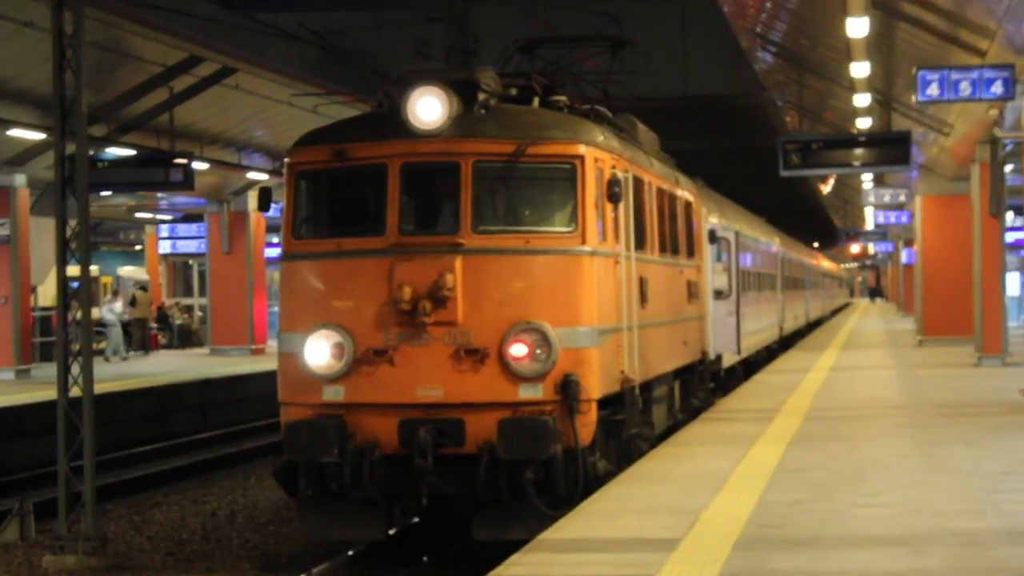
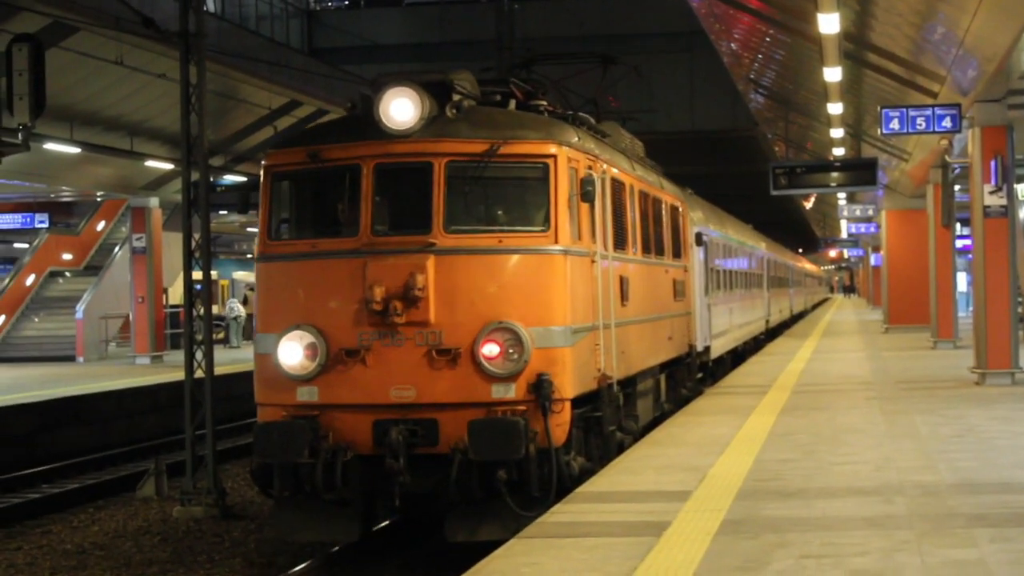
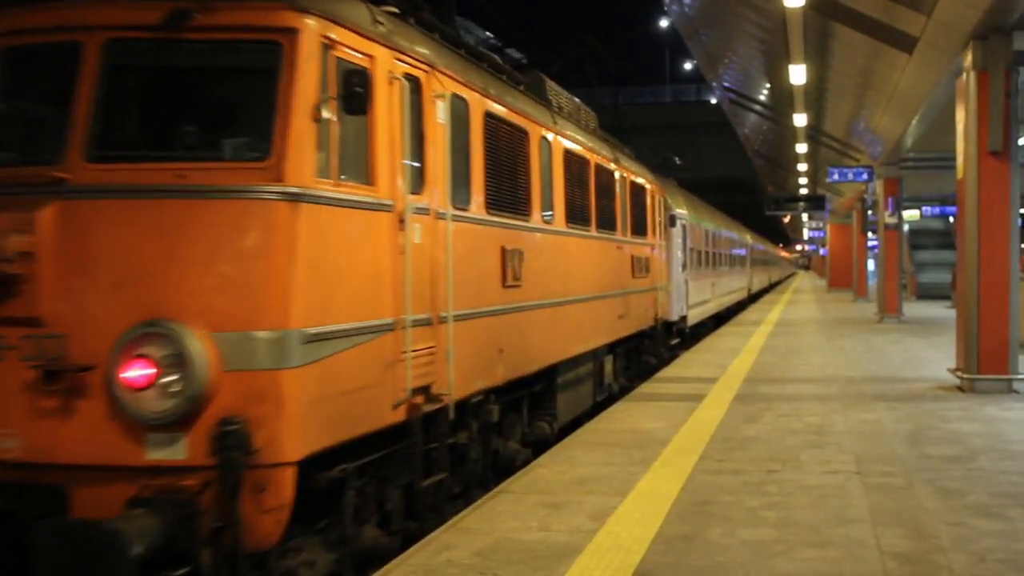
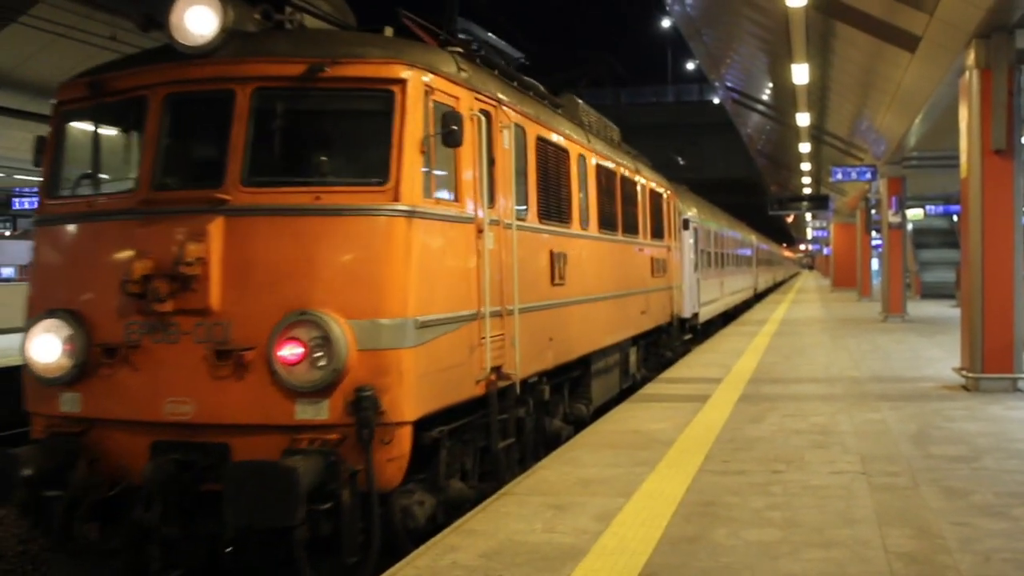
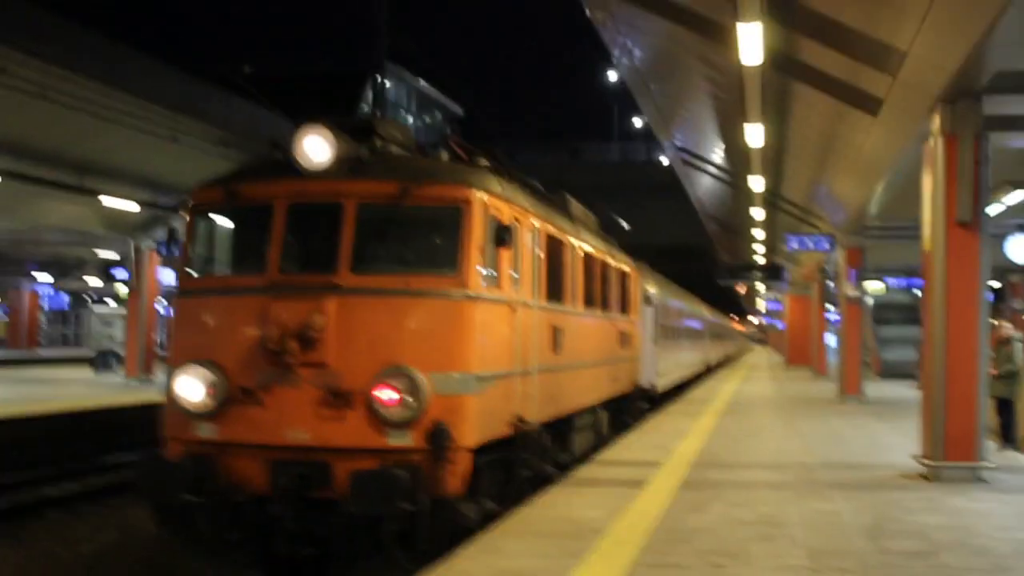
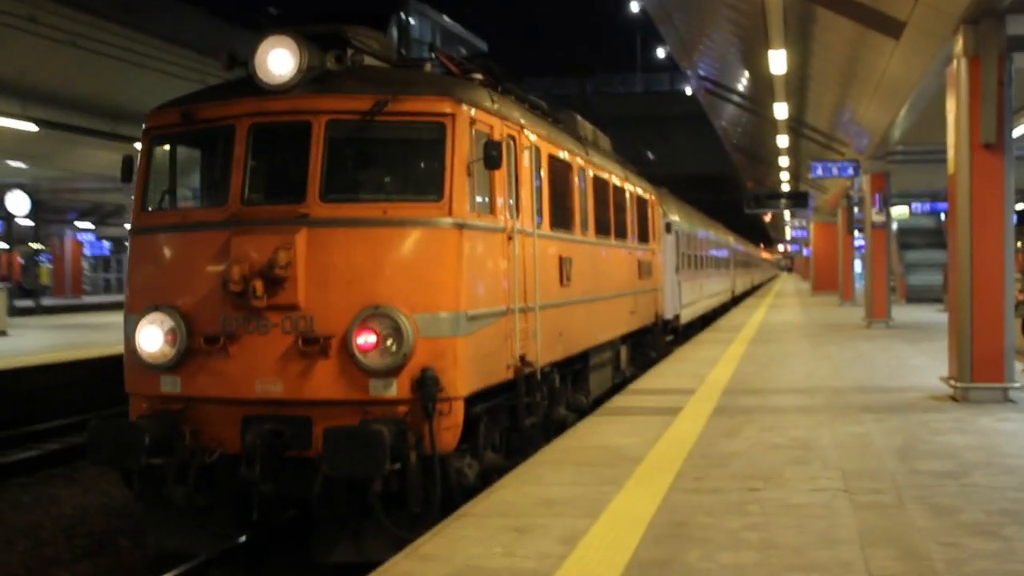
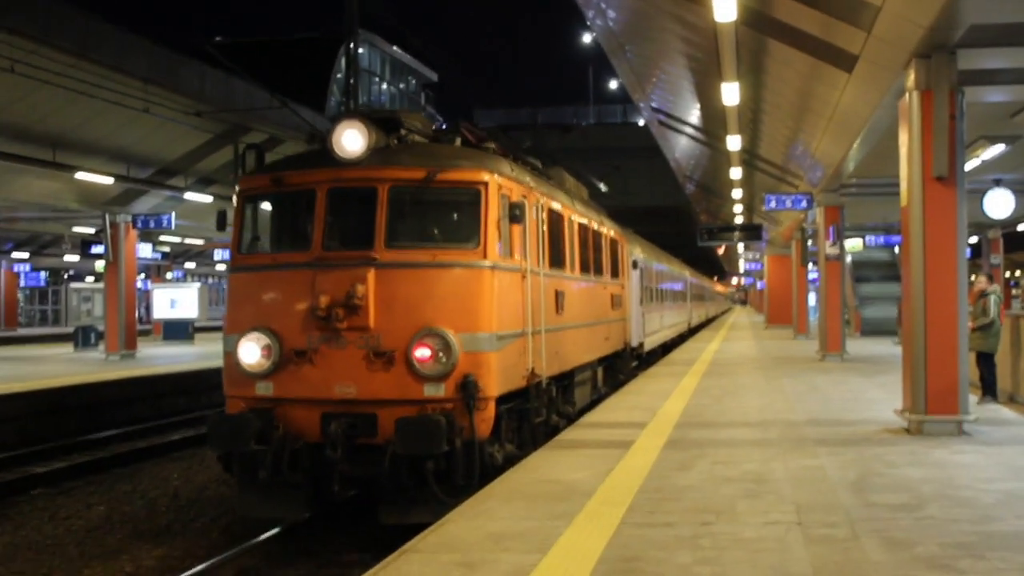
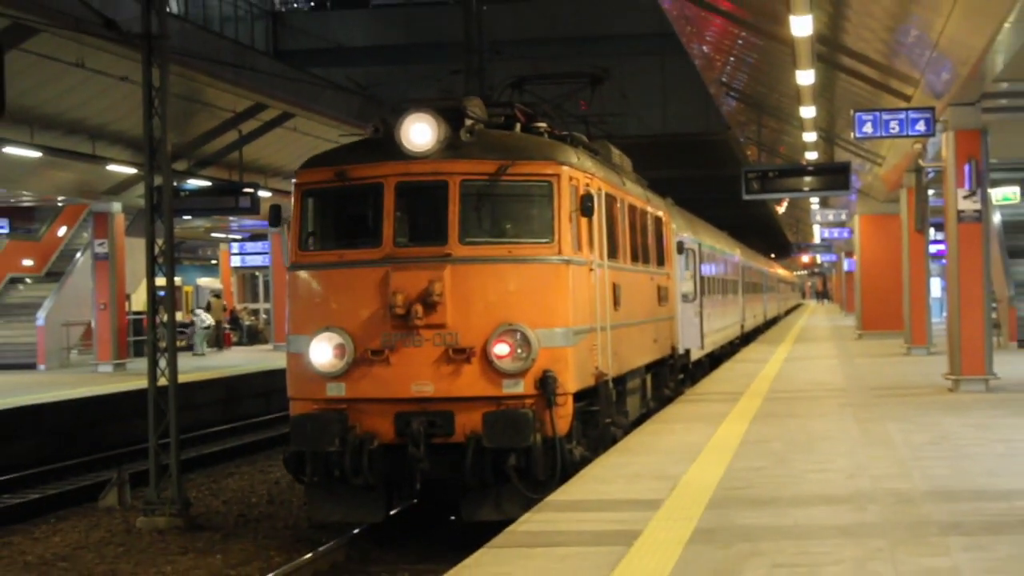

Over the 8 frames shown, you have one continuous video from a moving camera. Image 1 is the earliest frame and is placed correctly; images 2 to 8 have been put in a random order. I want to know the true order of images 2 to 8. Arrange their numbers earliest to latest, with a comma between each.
8, 2, 7, 5, 6, 4, 3
